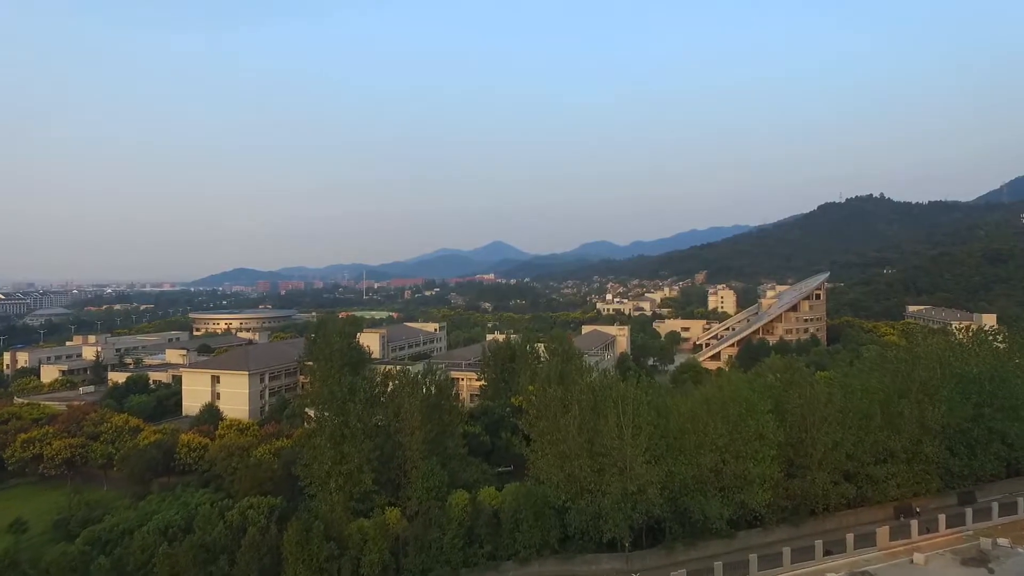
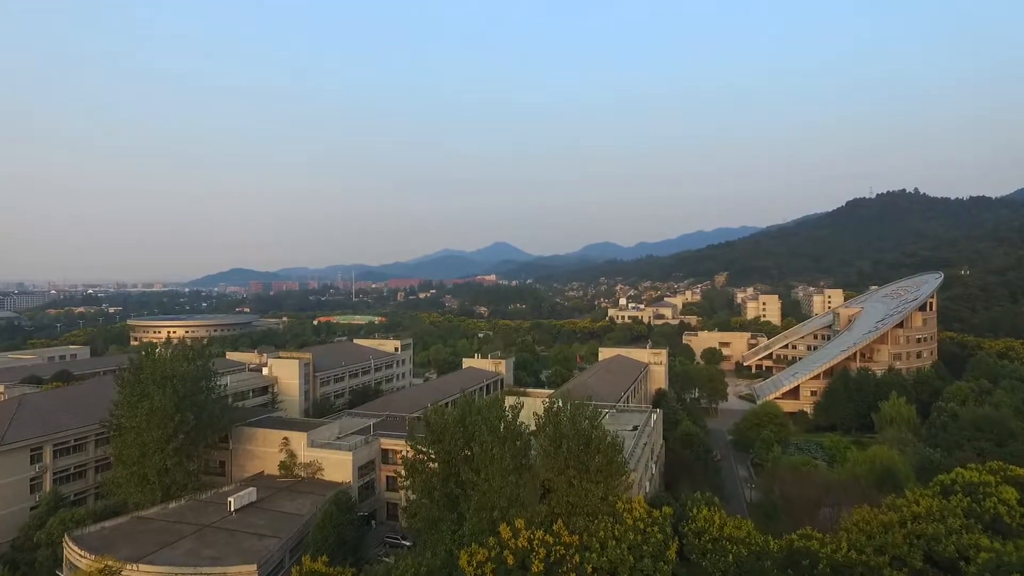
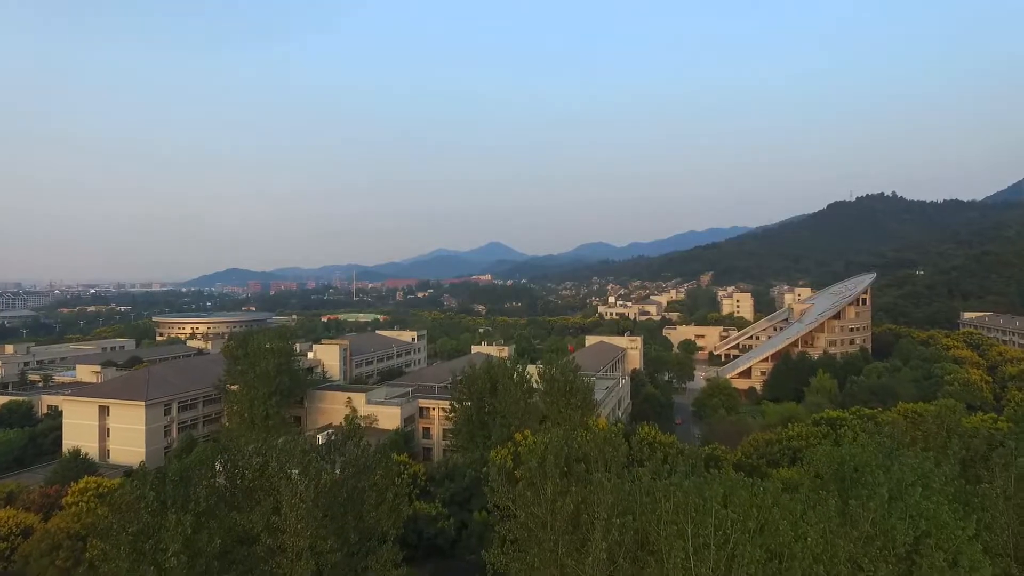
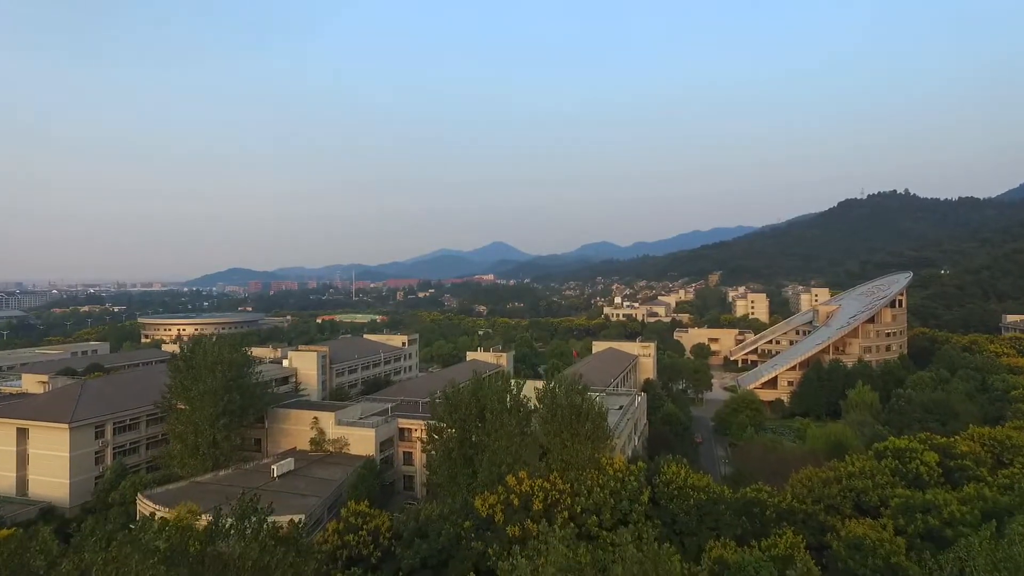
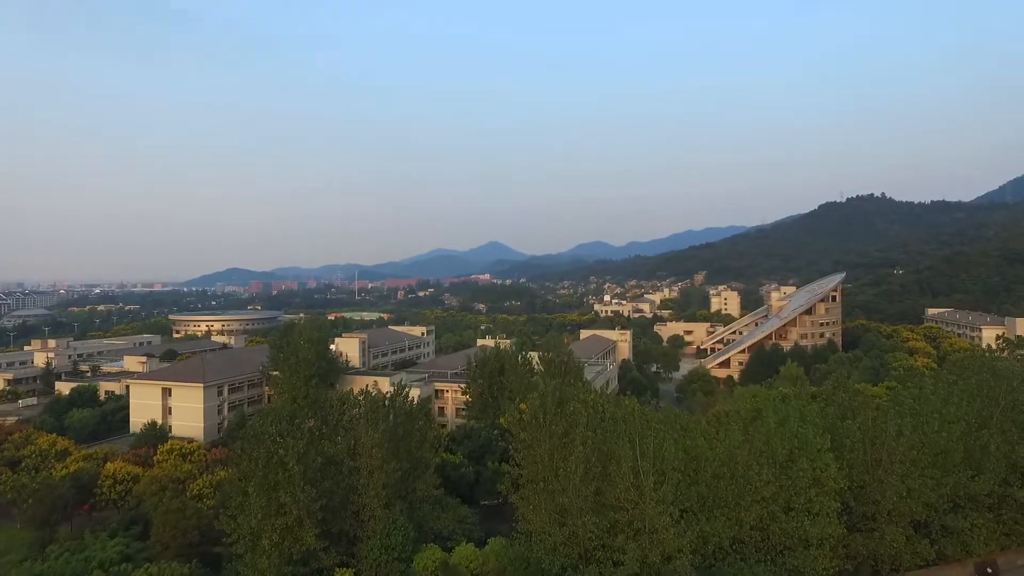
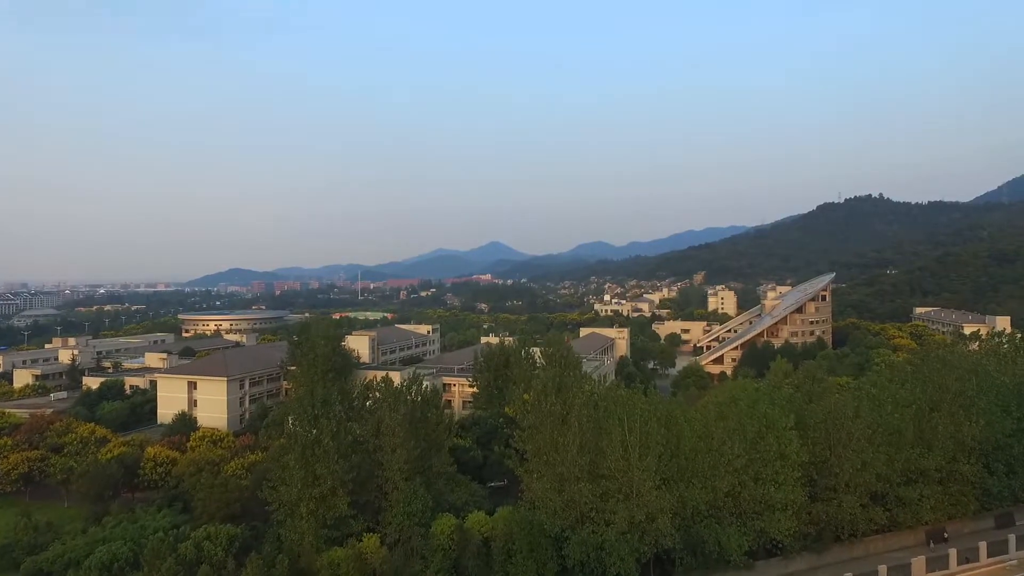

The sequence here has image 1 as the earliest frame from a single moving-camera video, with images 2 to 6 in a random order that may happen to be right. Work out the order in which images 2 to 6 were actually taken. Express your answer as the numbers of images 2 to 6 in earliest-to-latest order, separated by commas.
6, 5, 3, 4, 2
